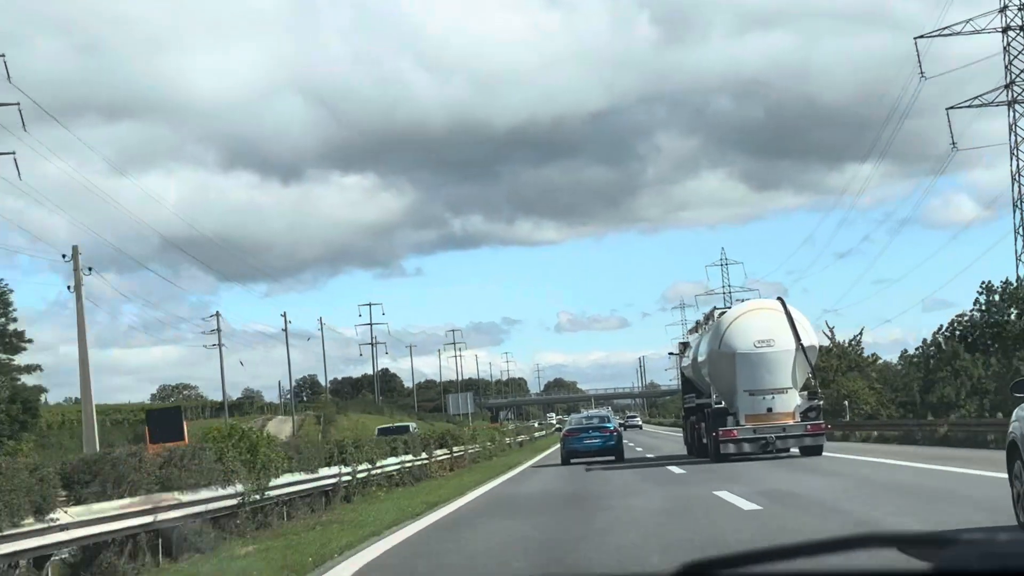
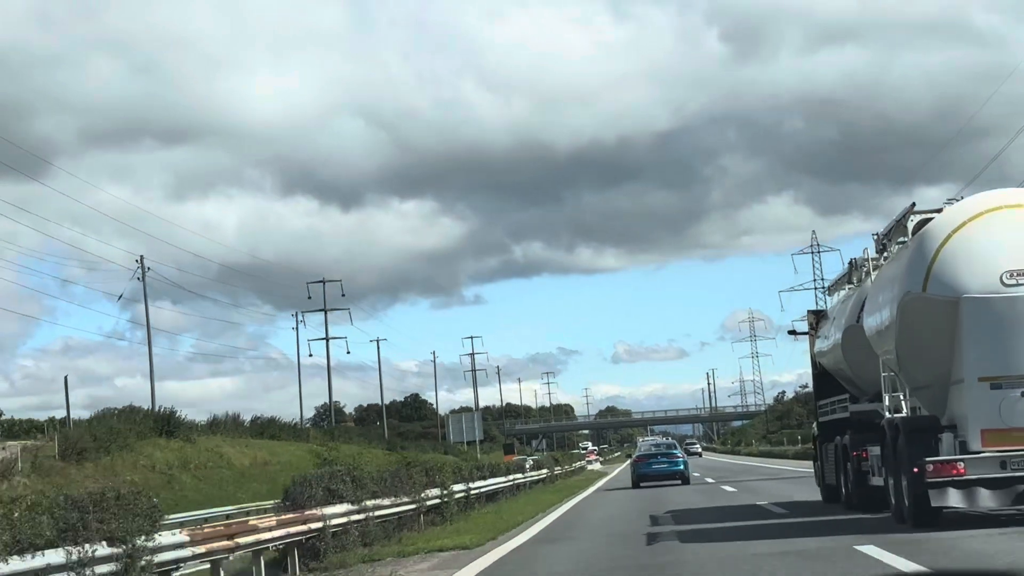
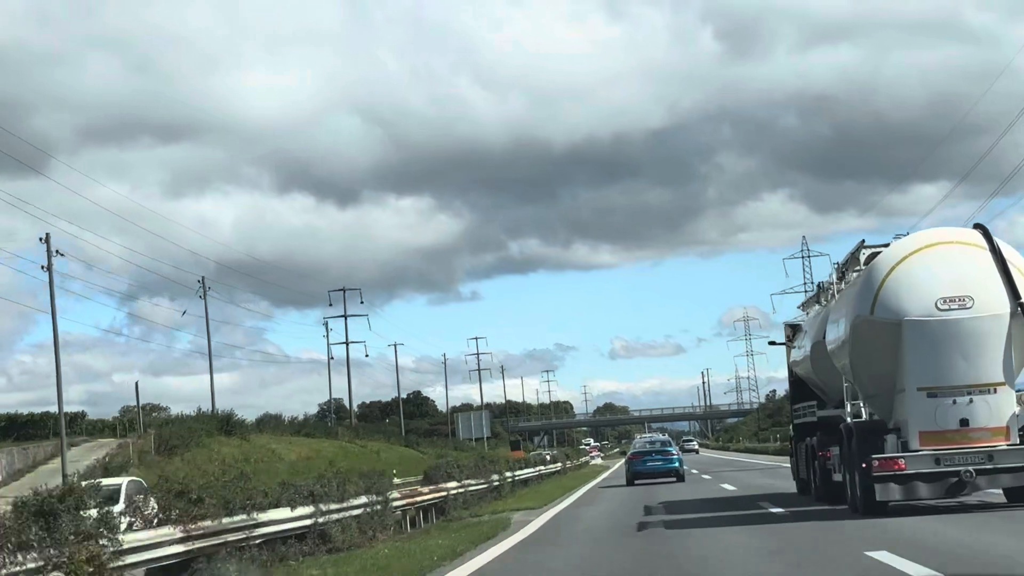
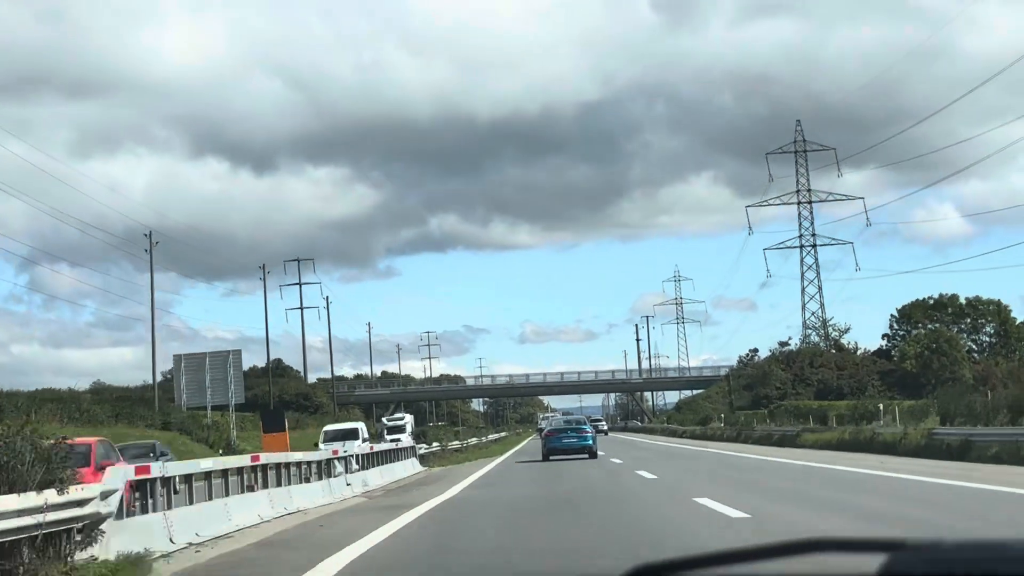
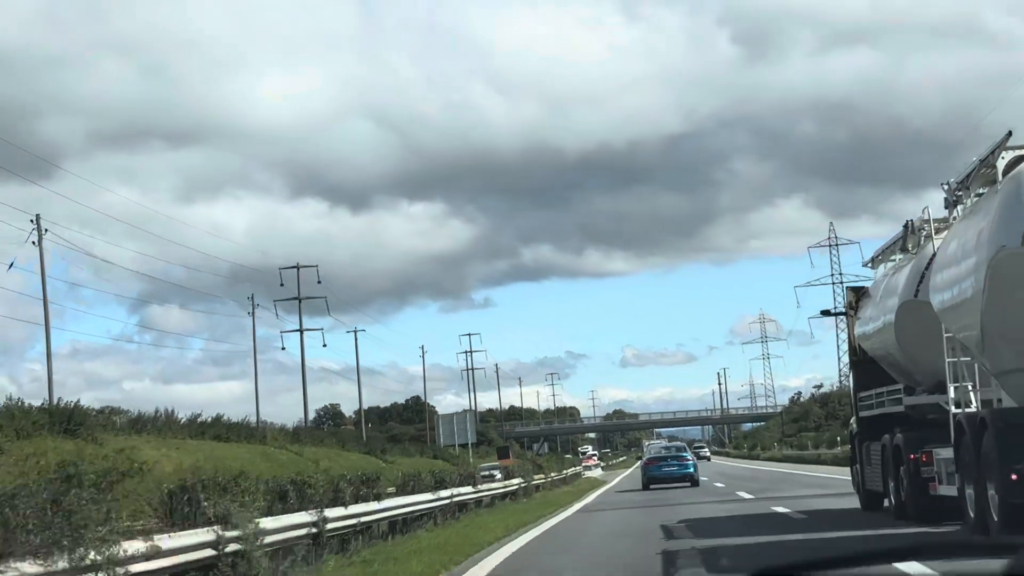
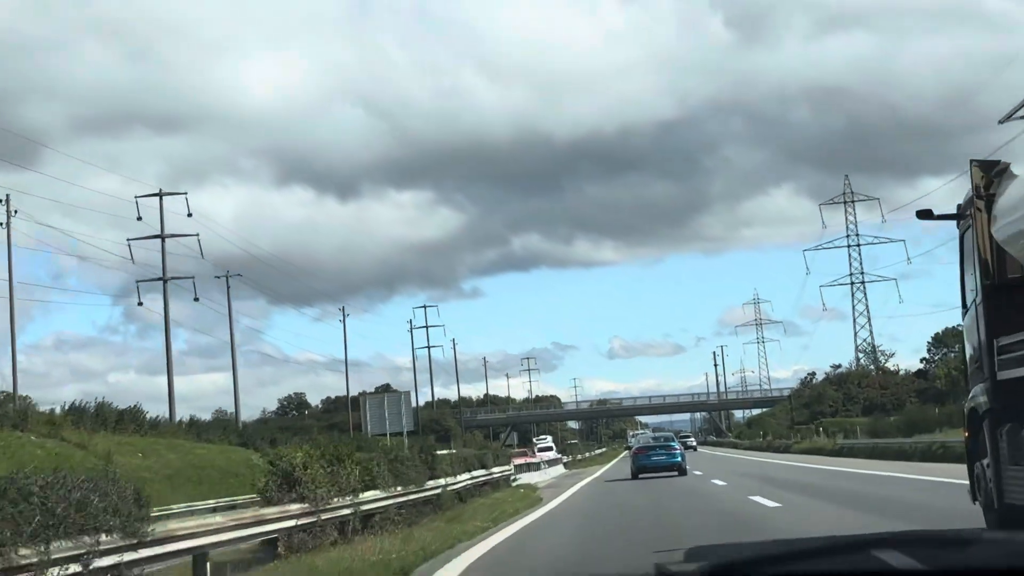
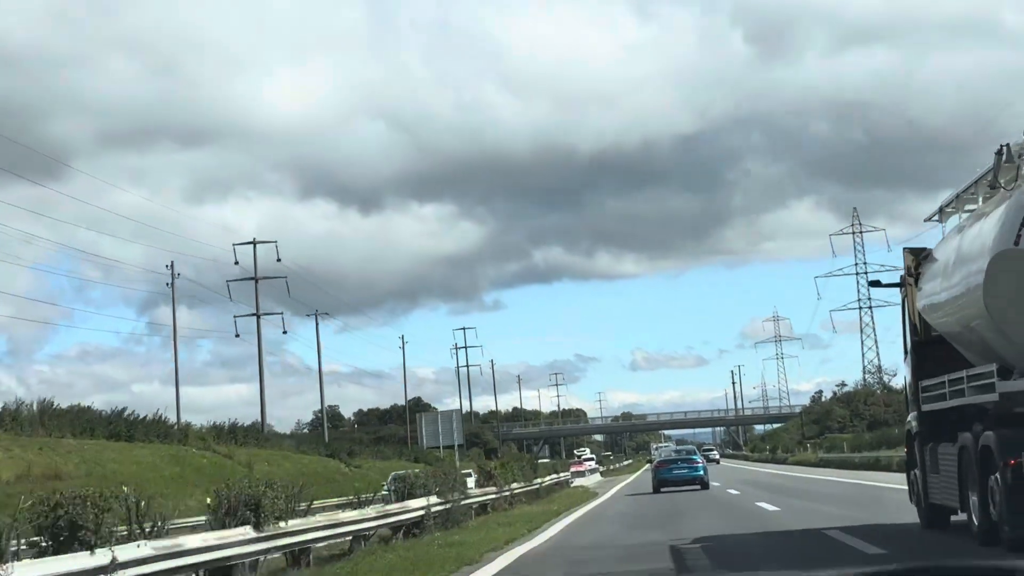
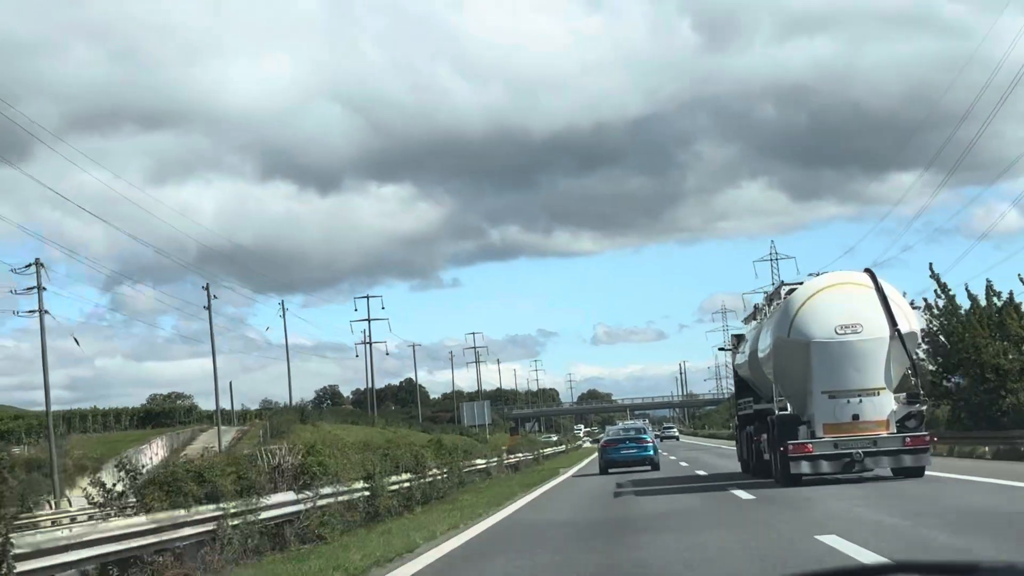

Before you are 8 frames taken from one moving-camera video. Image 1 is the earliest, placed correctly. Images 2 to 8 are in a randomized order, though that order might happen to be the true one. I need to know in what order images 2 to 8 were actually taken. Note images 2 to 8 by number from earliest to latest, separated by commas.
8, 3, 2, 5, 7, 6, 4
